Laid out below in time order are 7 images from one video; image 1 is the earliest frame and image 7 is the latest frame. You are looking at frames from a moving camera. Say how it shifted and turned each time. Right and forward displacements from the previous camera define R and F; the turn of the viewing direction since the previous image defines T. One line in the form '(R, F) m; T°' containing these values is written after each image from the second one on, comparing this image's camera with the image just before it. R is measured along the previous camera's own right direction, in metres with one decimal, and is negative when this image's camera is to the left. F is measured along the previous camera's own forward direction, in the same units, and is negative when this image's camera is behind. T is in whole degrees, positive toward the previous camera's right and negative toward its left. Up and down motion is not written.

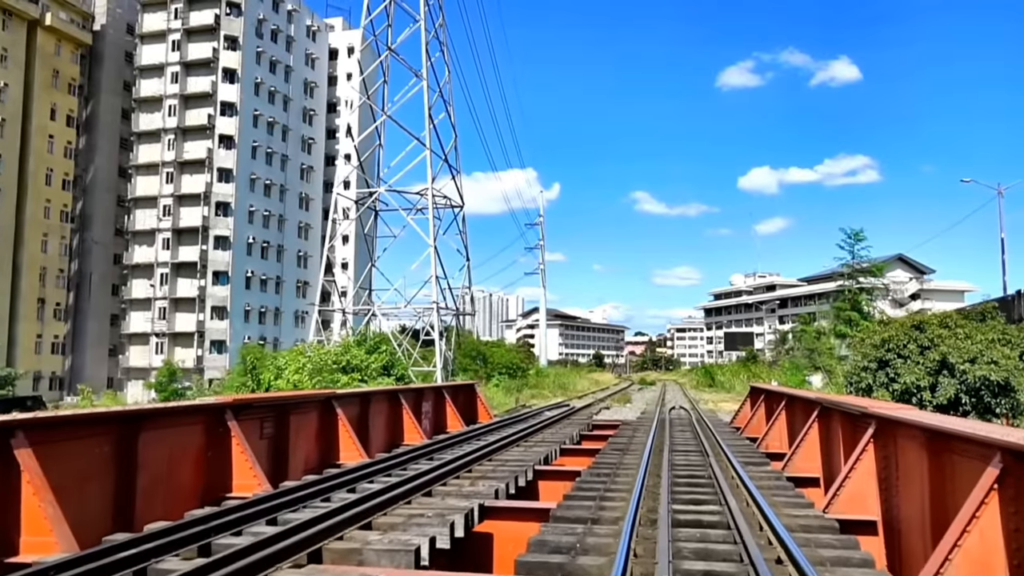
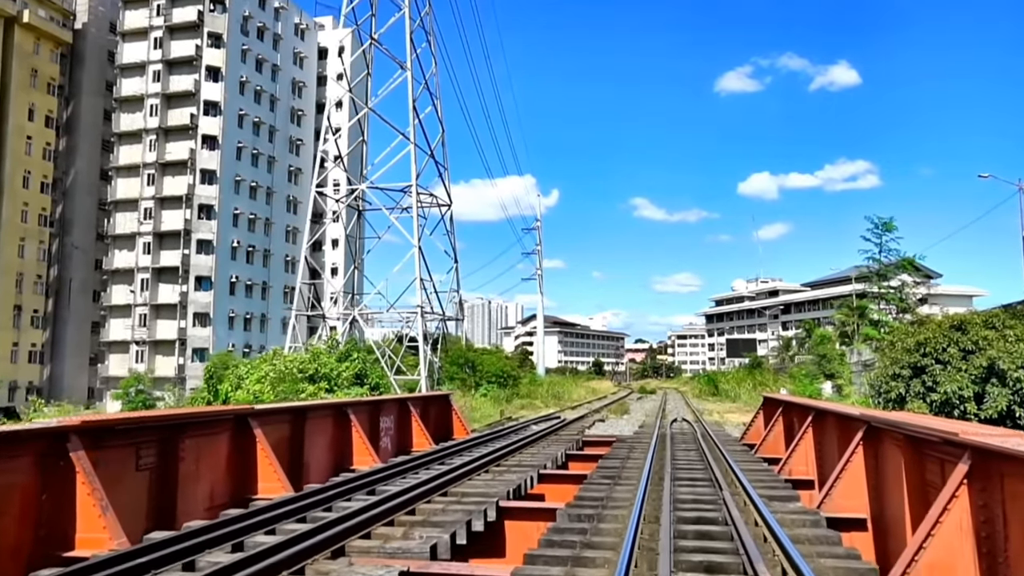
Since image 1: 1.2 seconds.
(+0.3, +1.7) m; 0°
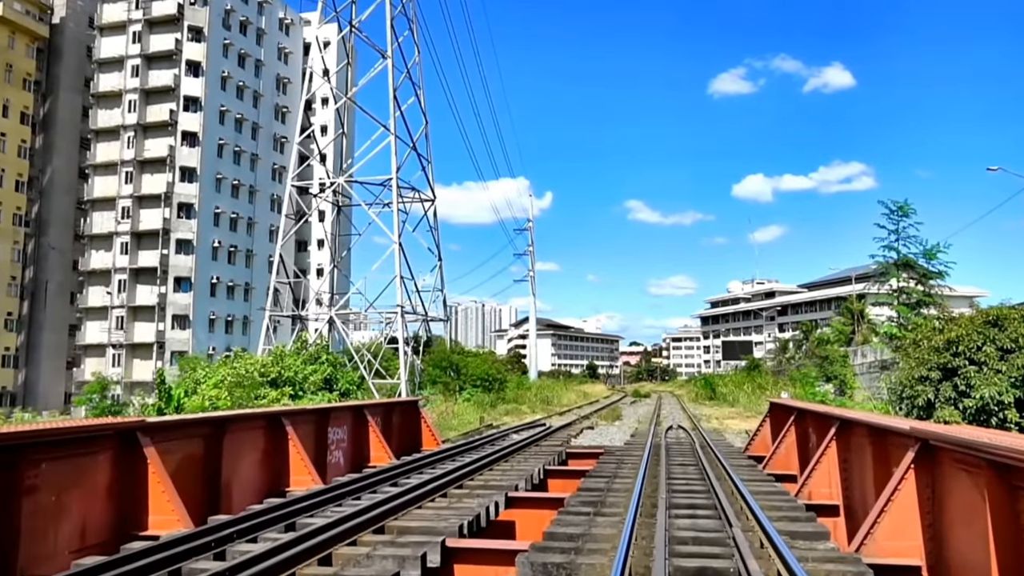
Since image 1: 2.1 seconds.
(+0.3, +1.3) m; 0°
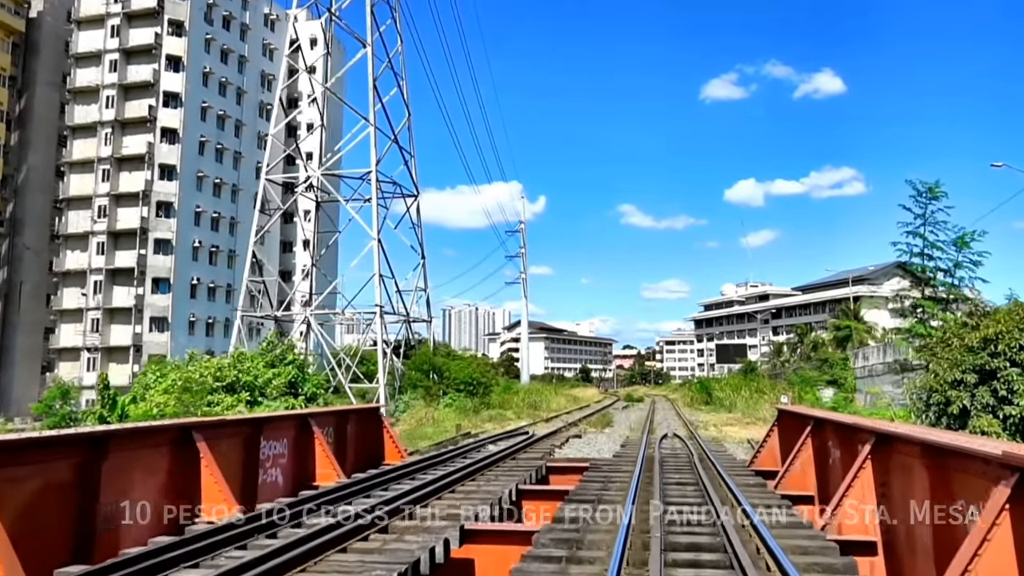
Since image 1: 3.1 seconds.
(+0.3, +1.3) m; 0°
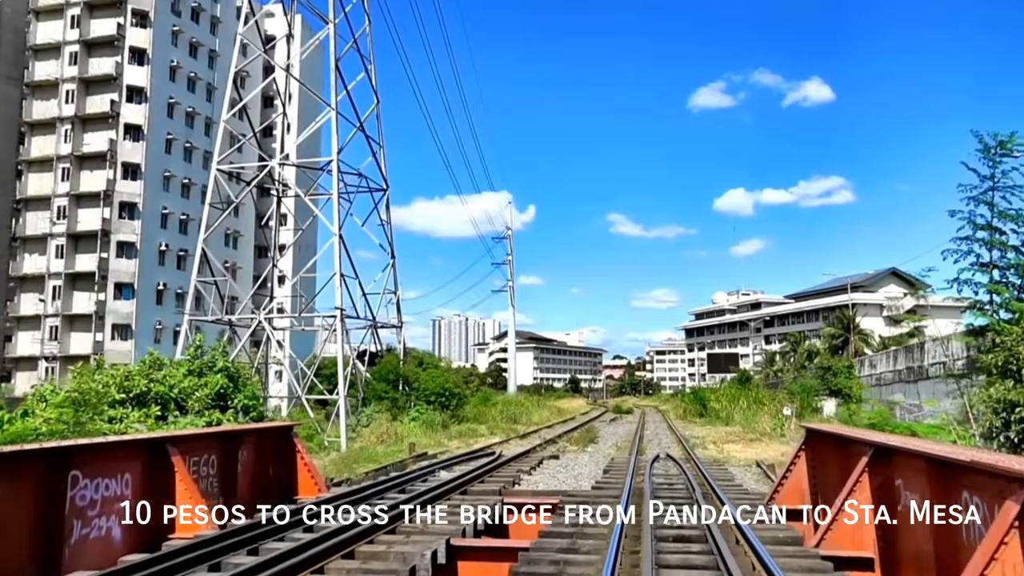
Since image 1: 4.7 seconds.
(+0.4, +2.1) m; +1°
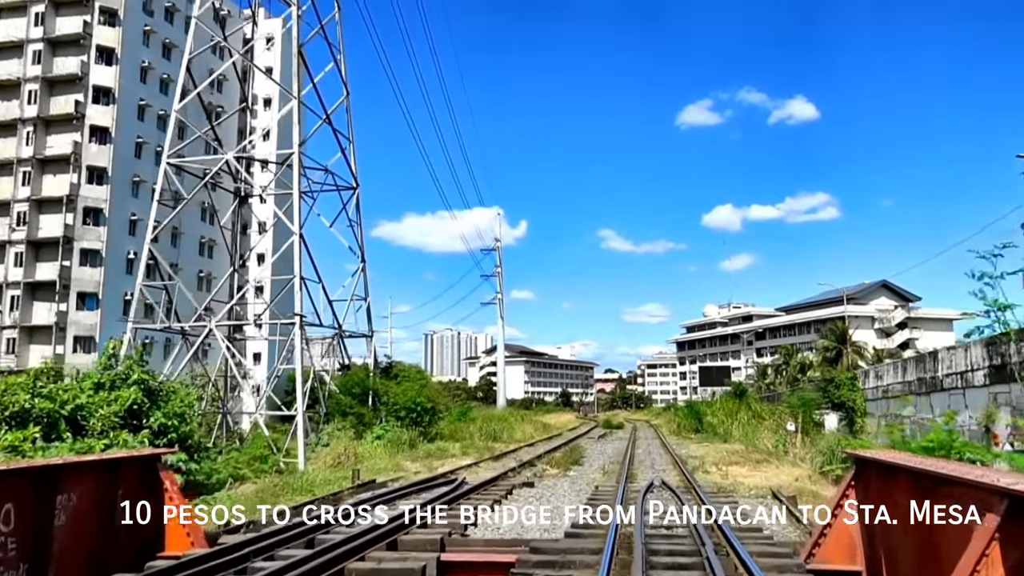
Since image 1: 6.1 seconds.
(+0.3, +1.9) m; +1°
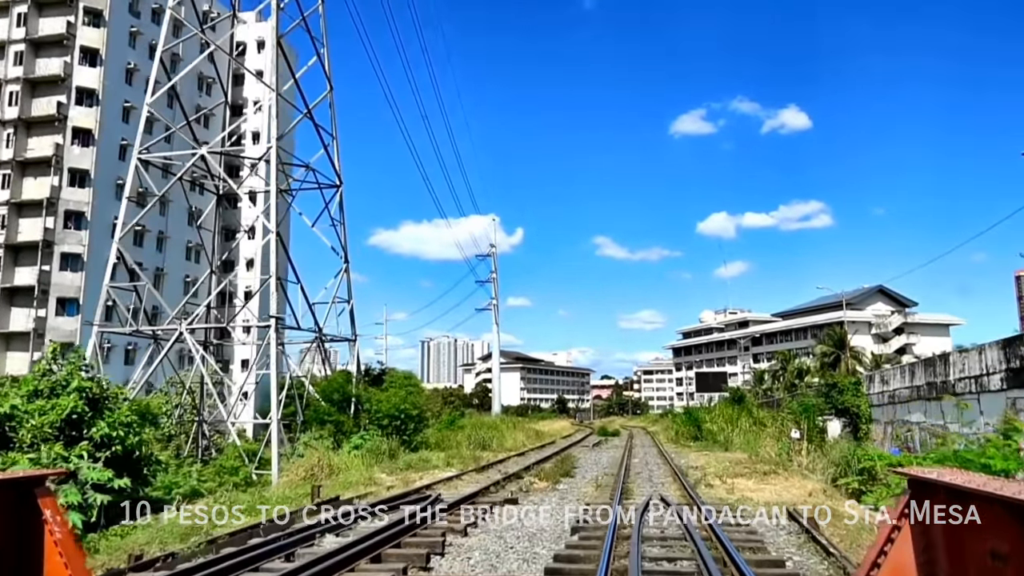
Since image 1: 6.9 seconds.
(+0.2, +1.0) m; 0°
